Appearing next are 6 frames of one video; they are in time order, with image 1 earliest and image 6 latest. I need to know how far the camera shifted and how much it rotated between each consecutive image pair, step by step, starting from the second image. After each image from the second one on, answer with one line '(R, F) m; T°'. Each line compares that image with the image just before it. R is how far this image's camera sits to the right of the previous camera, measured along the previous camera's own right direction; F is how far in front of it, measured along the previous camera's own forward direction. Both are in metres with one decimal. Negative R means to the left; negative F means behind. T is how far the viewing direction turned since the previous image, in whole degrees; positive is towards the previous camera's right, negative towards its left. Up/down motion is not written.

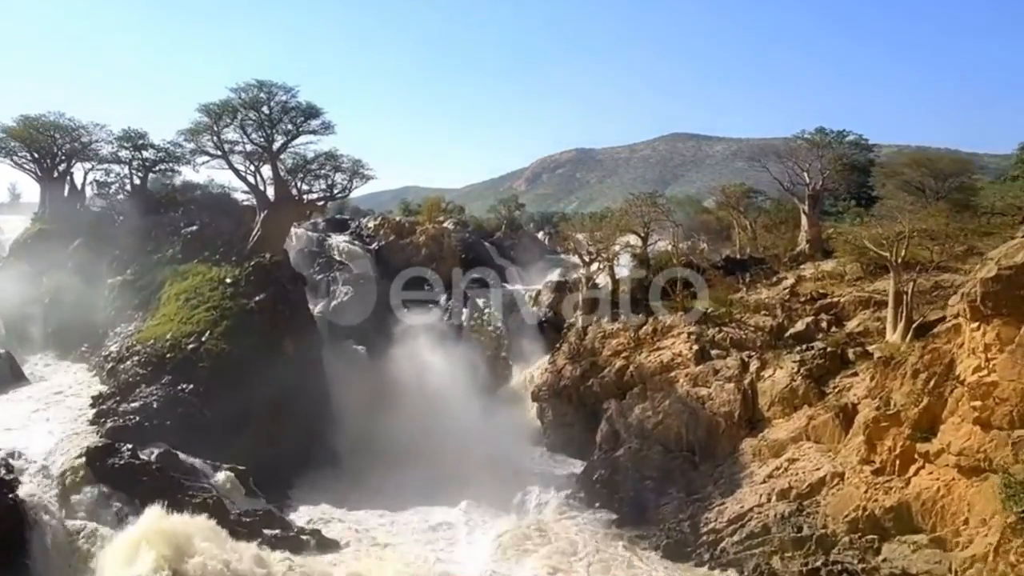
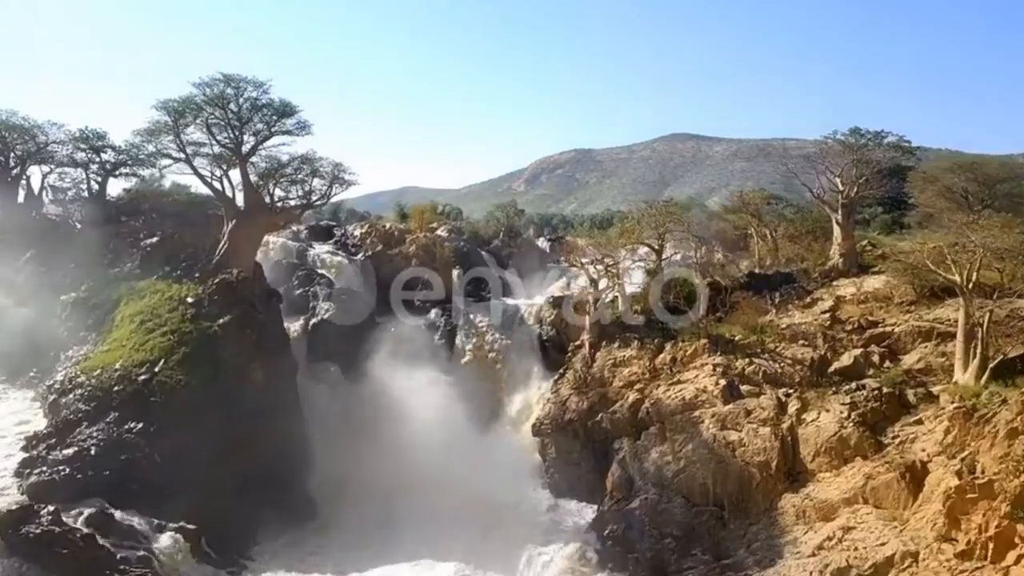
(0.0, +2.8) m; 0°
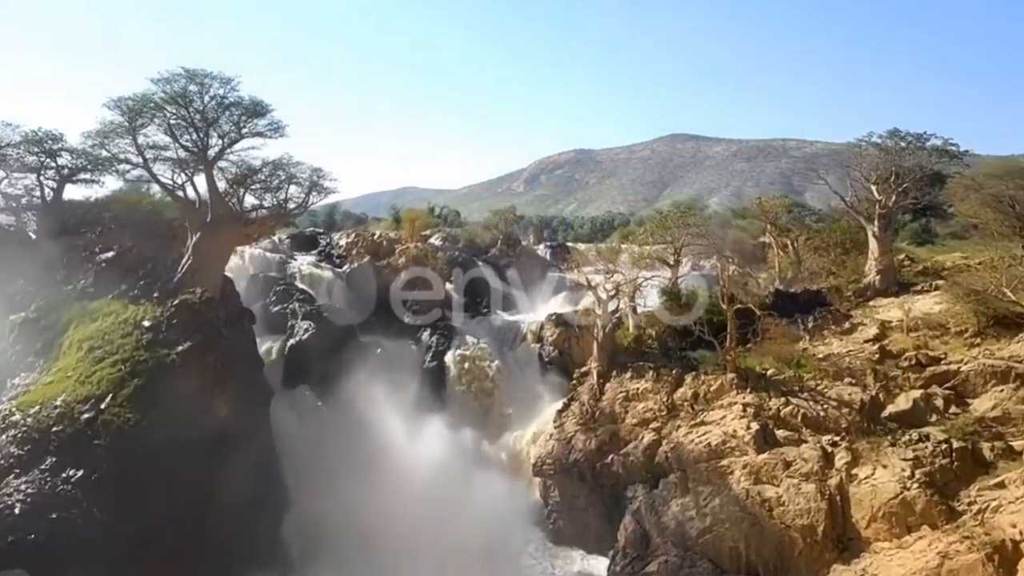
(0.0, +2.4) m; 0°
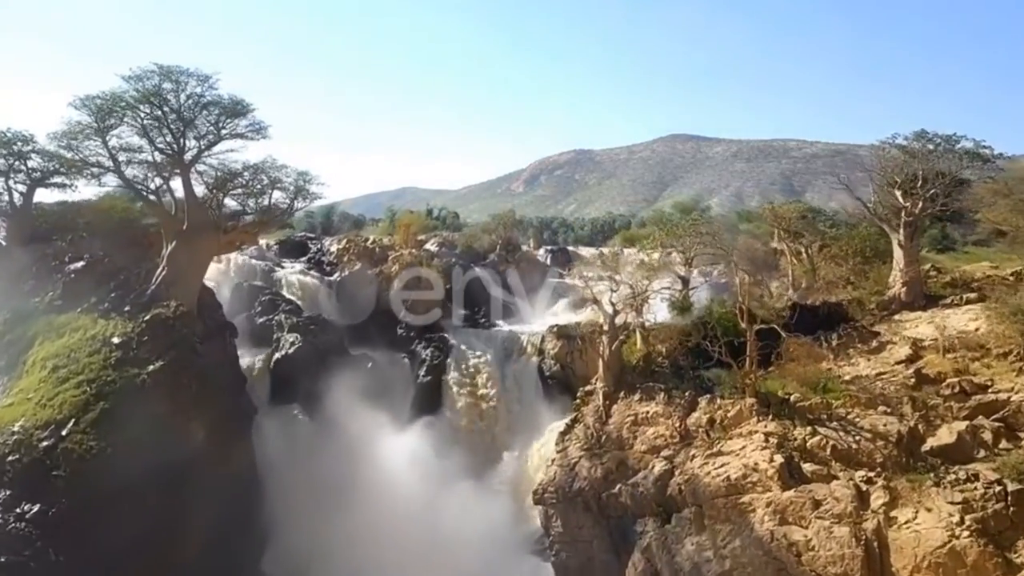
(0.0, +1.4) m; 0°
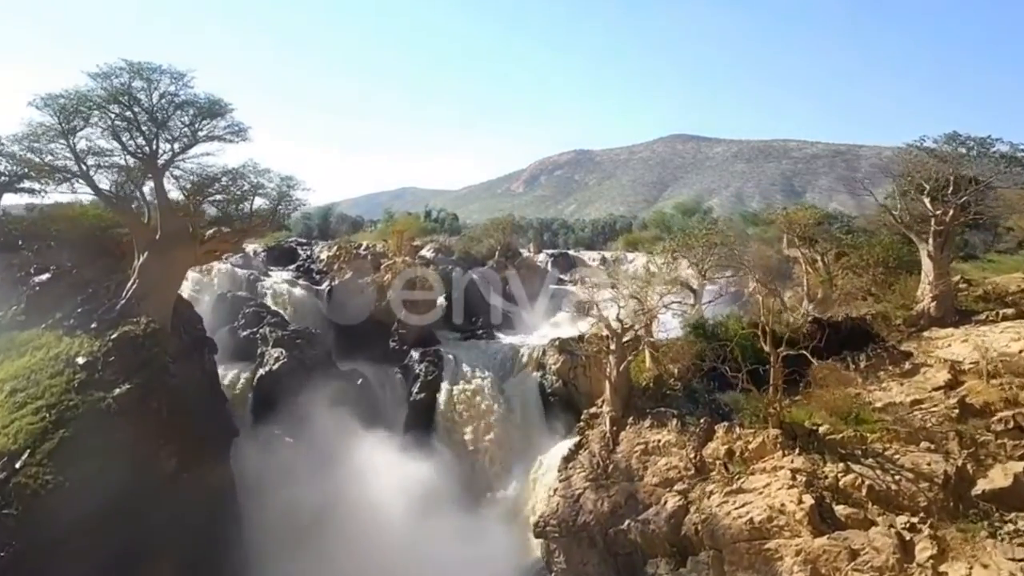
(0.0, +1.4) m; 0°
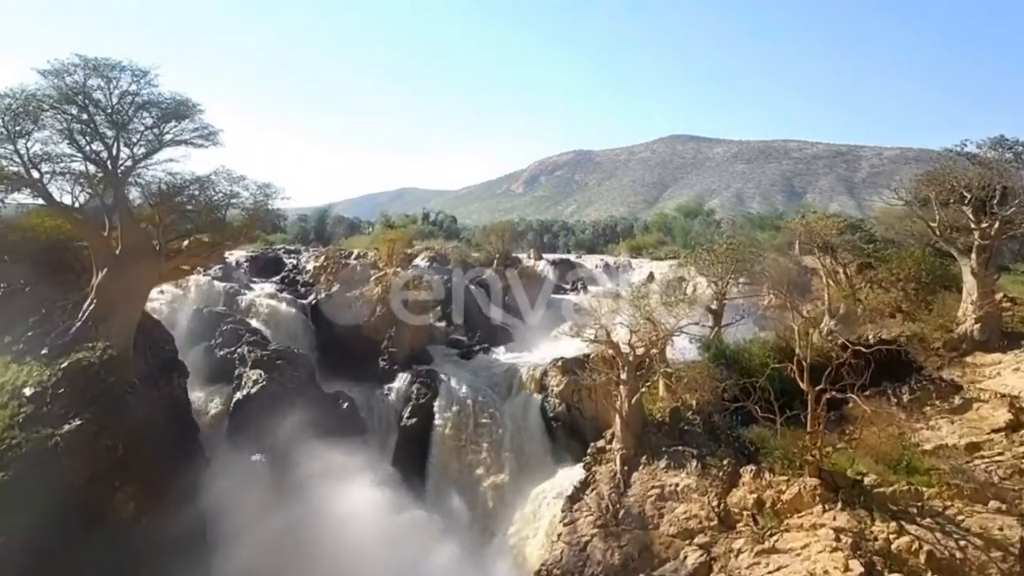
(0.0, +1.7) m; 0°
